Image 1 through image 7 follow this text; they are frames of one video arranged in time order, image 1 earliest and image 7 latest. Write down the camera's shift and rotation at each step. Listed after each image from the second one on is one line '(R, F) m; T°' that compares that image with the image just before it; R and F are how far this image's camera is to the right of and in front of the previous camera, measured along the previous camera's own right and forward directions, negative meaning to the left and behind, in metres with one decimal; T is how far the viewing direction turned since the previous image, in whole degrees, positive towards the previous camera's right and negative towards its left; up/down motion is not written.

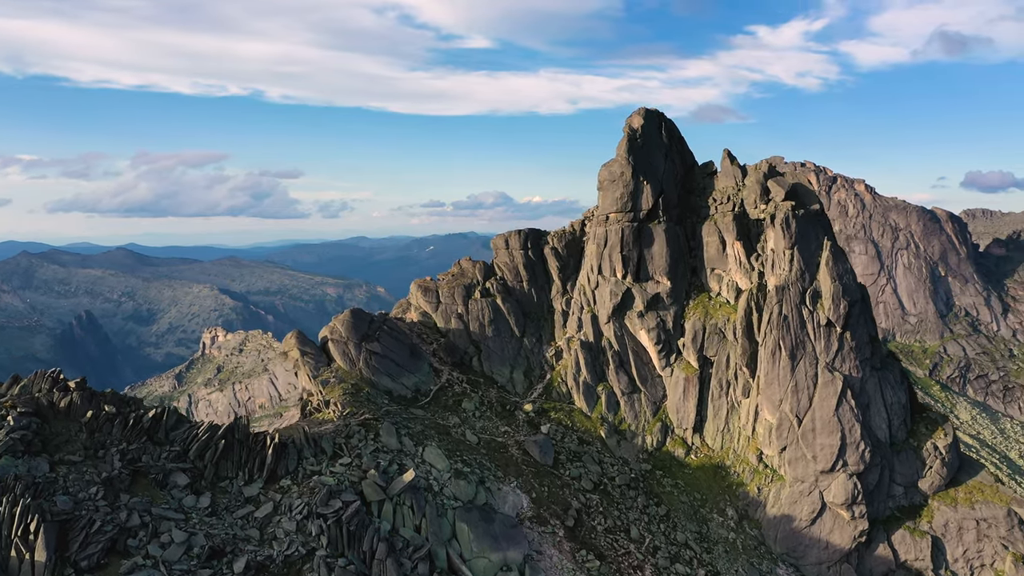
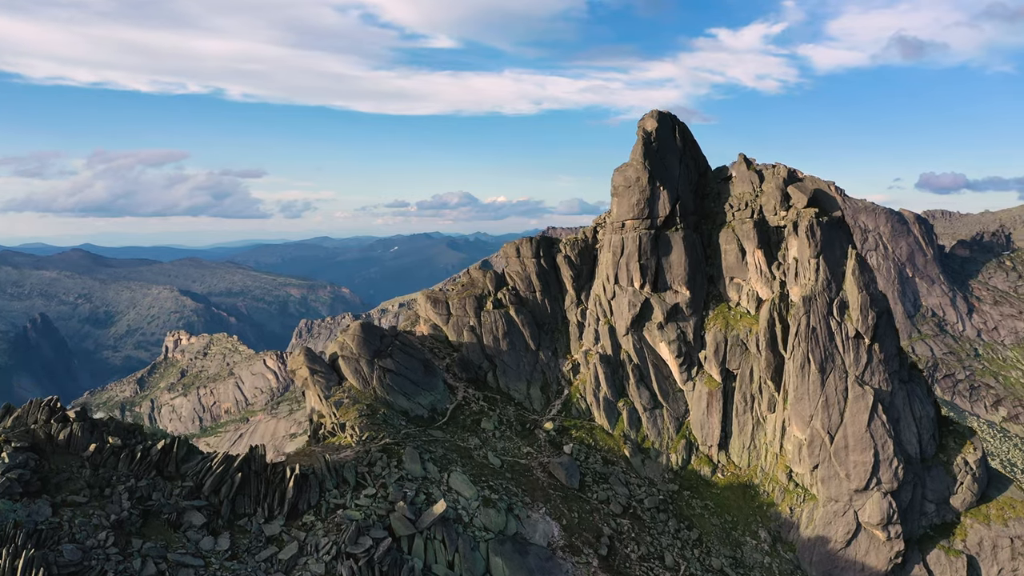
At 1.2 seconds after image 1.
(-5.4, +3.8) m; +2°
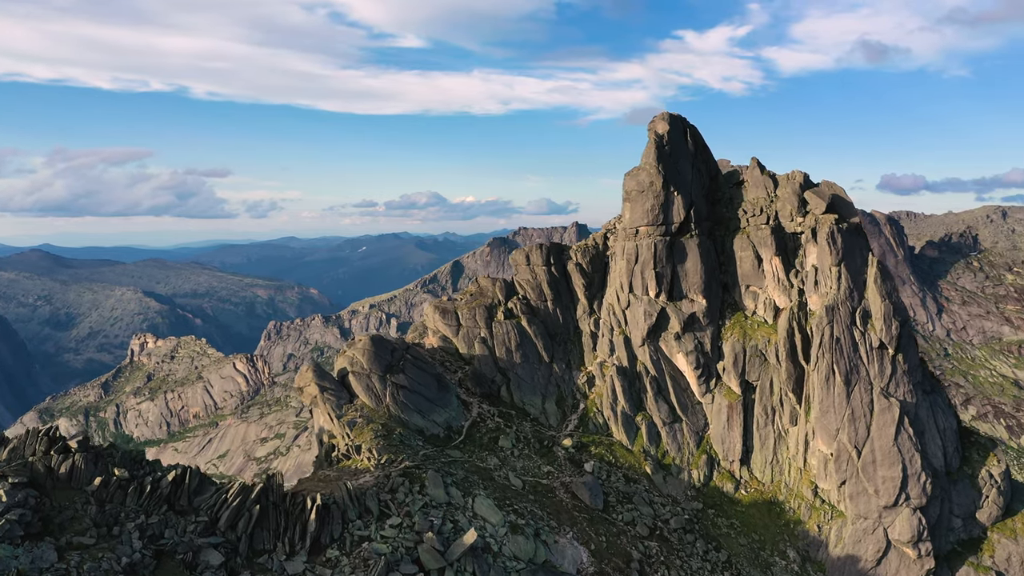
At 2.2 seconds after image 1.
(-4.6, +3.1) m; +1°
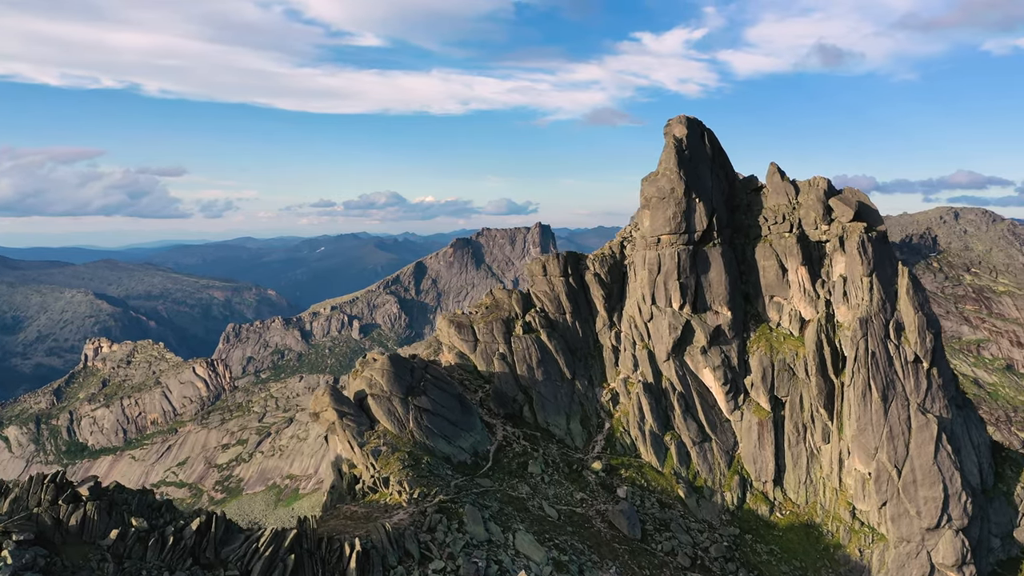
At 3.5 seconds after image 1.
(-6.4, +4.1) m; +2°
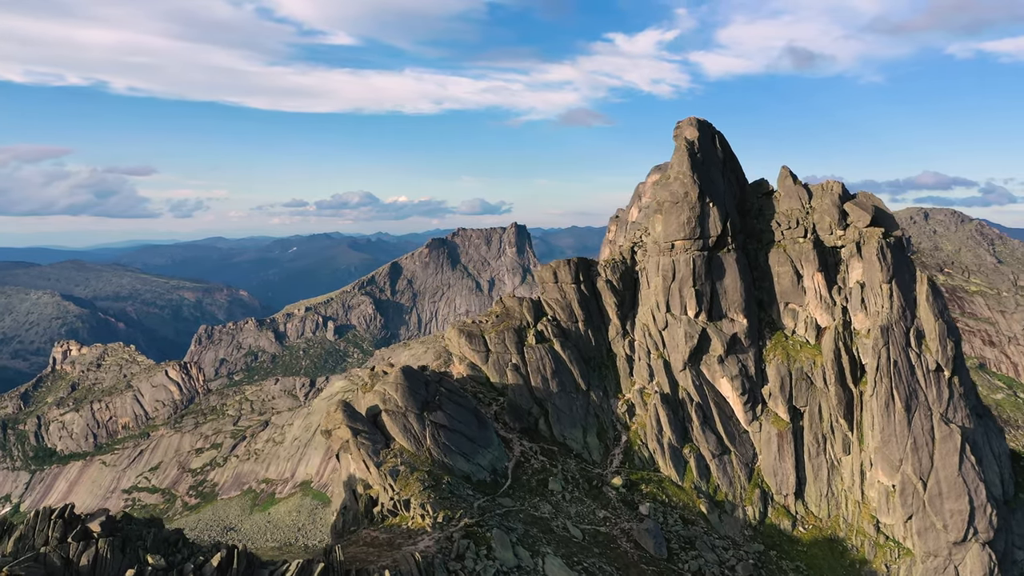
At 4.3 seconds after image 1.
(-4.2, +2.5) m; +1°
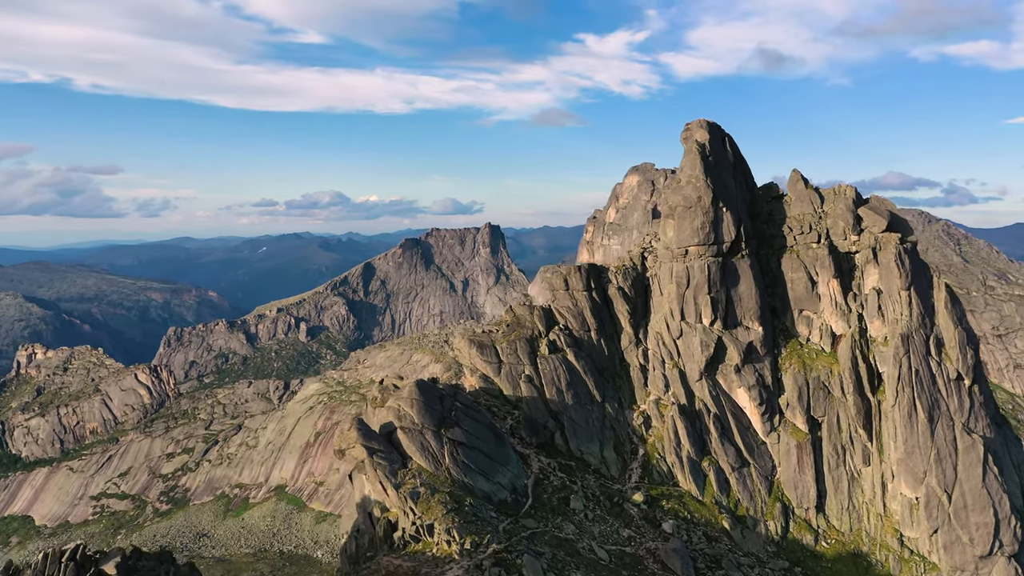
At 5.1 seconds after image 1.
(-4.3, +2.6) m; +1°
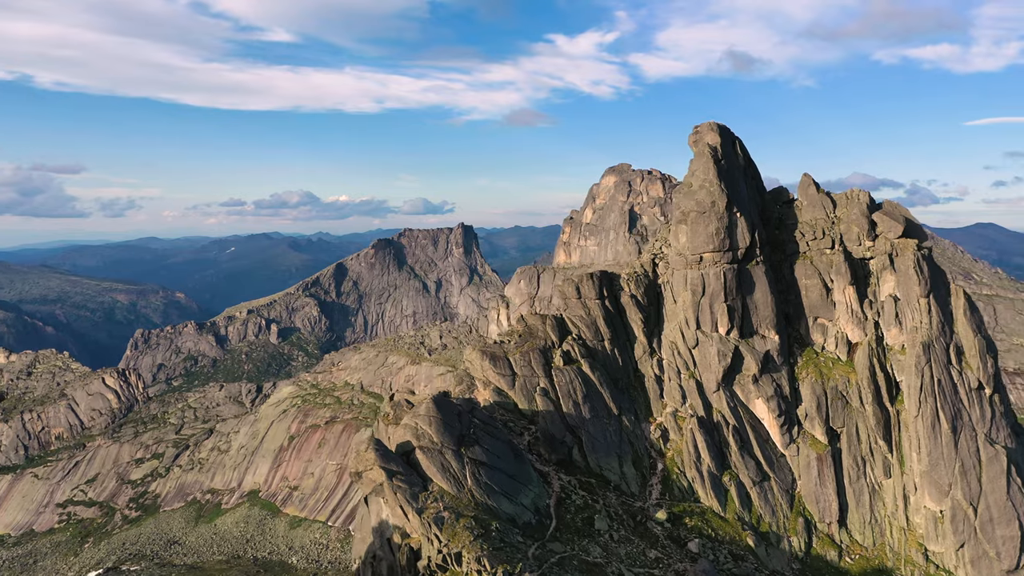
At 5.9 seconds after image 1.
(-4.3, +2.5) m; +1°
